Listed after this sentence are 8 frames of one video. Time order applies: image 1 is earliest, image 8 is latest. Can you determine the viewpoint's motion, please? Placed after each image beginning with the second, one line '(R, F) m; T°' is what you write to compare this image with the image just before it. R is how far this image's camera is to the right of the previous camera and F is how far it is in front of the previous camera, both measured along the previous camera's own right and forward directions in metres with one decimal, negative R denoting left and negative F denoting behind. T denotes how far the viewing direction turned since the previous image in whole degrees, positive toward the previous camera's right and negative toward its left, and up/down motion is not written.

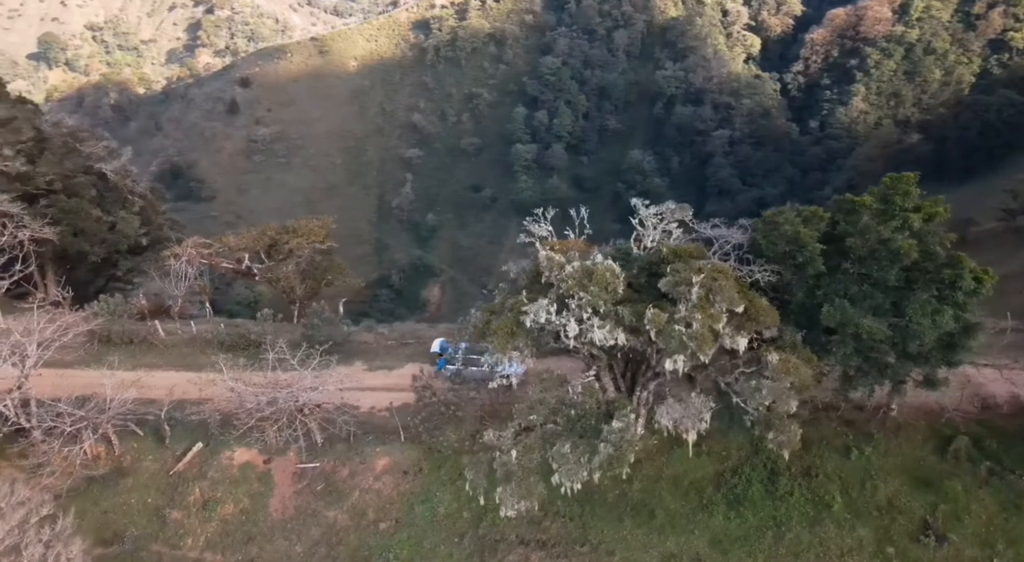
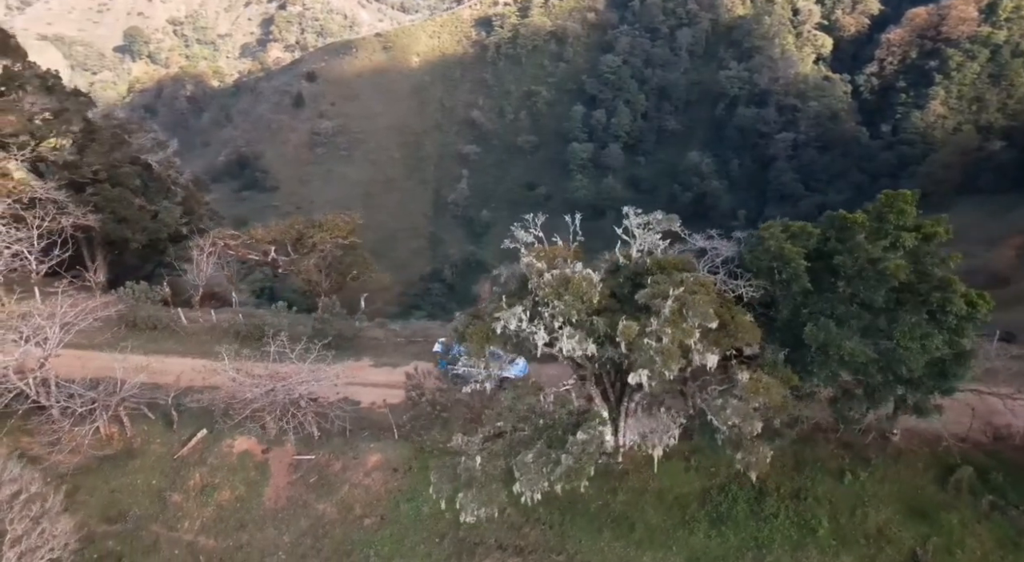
(+1.1, +0.1) m; -4°
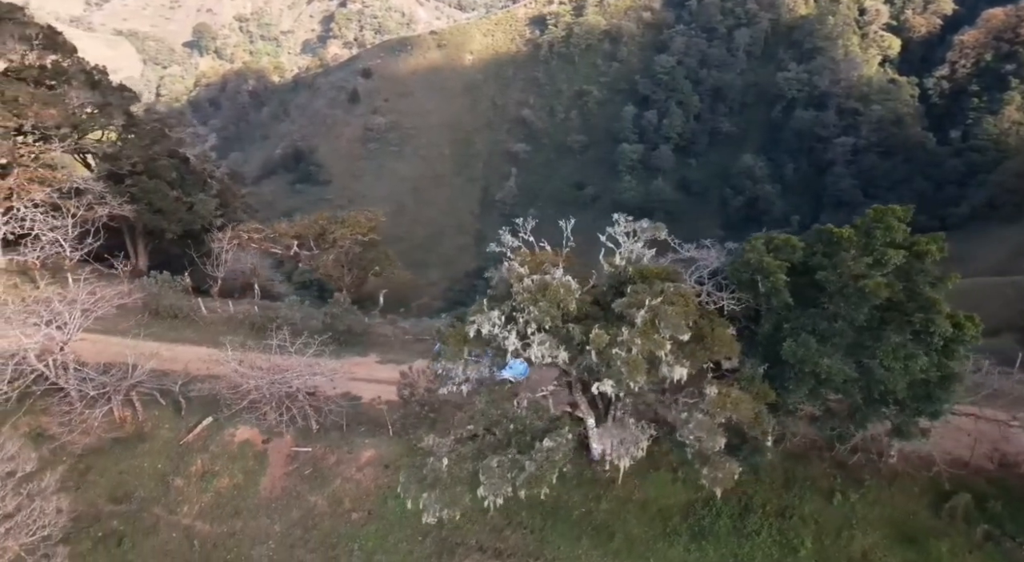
(+1.0, 0.0) m; -3°
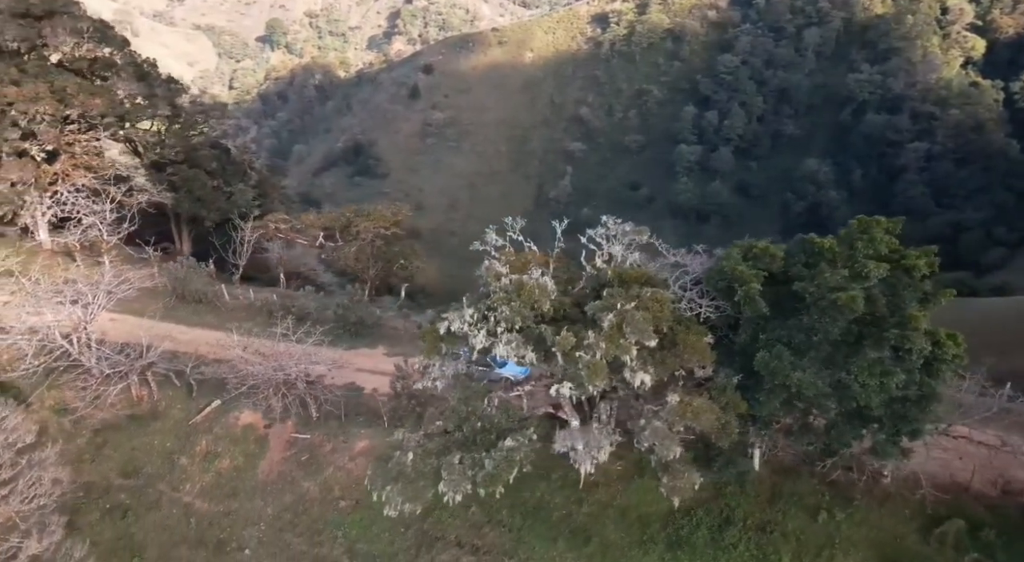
(+1.2, 0.0) m; -4°
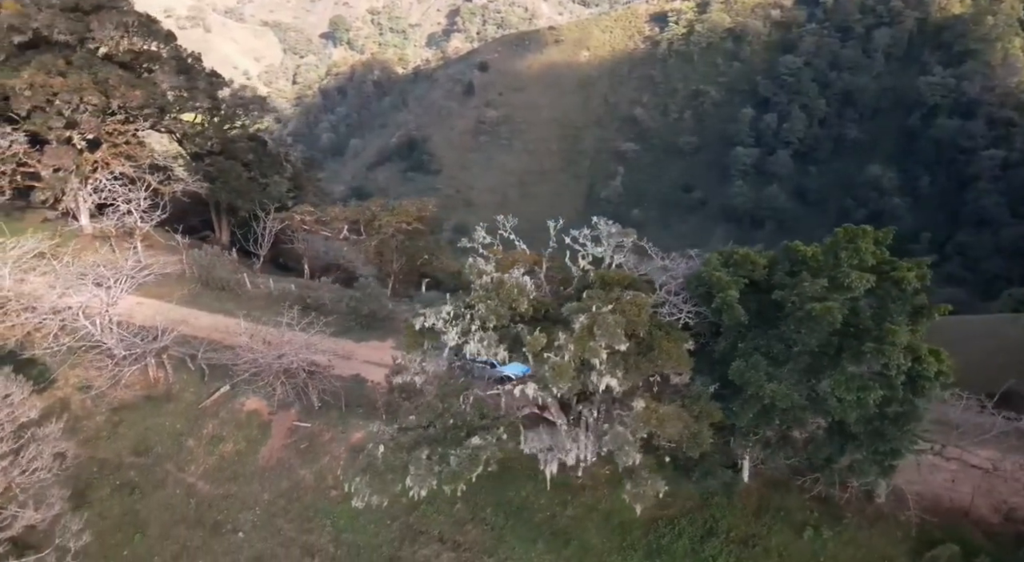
(+1.0, +0.1) m; -4°
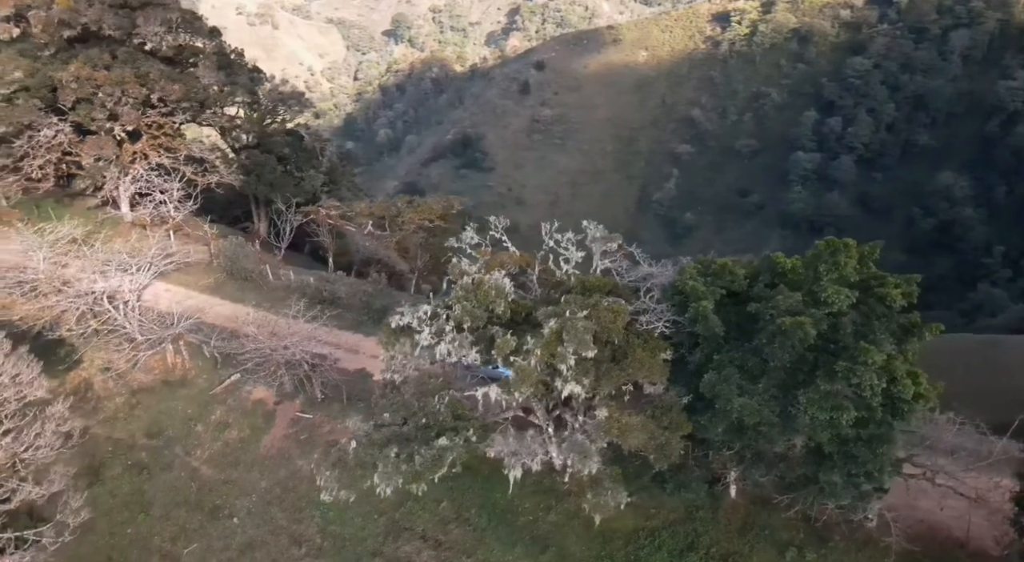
(+1.1, +0.1) m; -4°
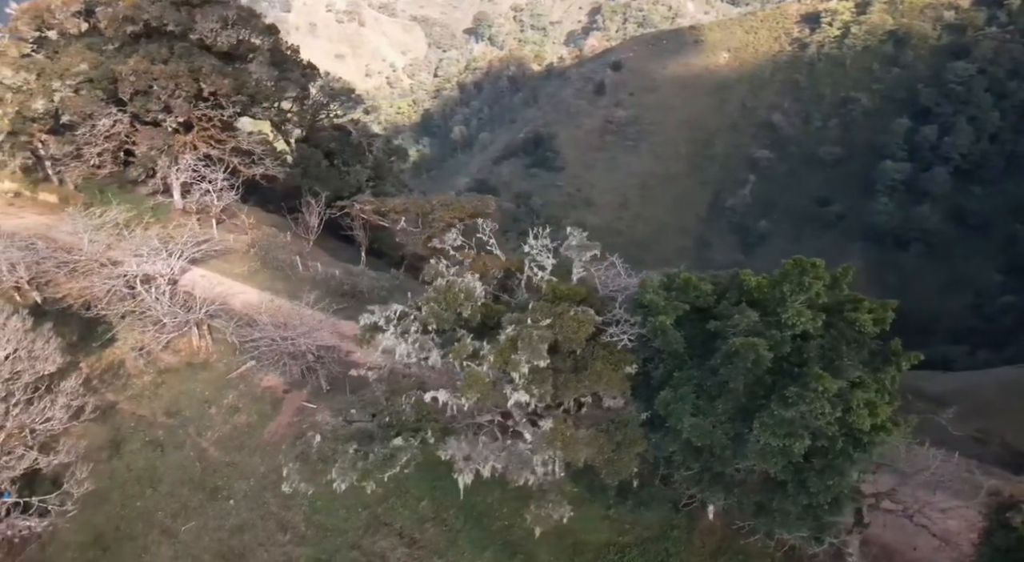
(+1.5, +0.1) m; -5°
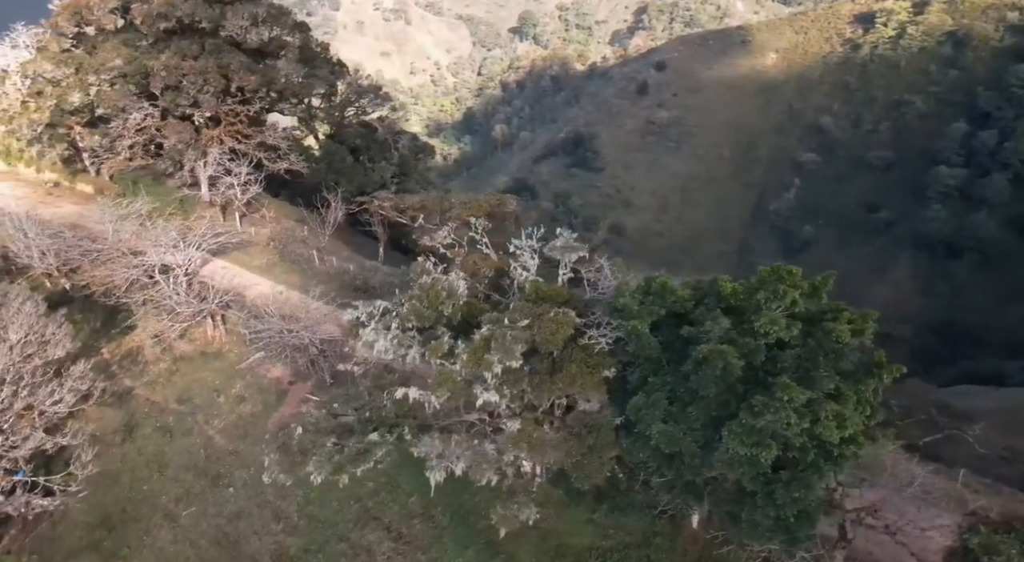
(+0.8, 0.0) m; -3°
